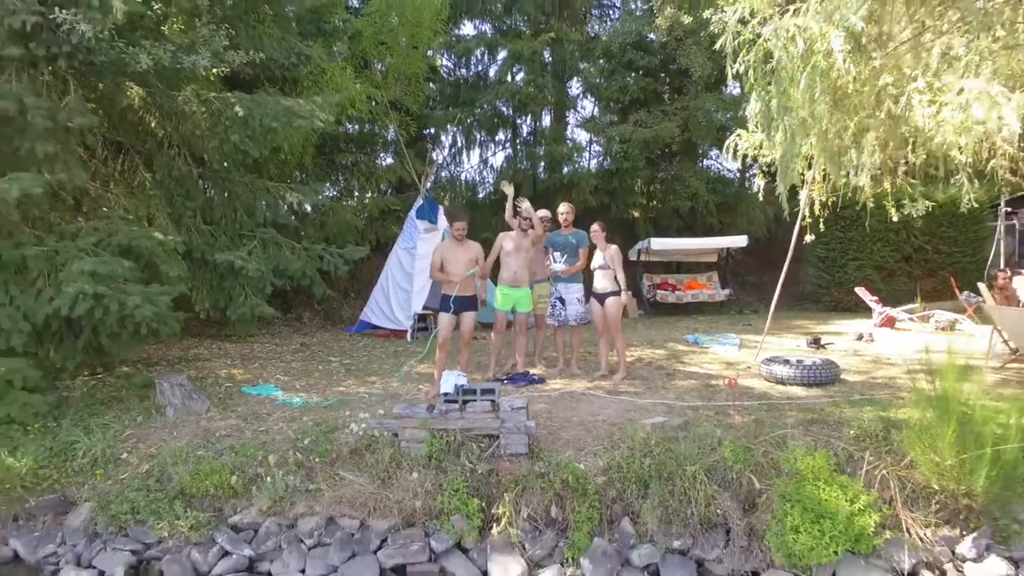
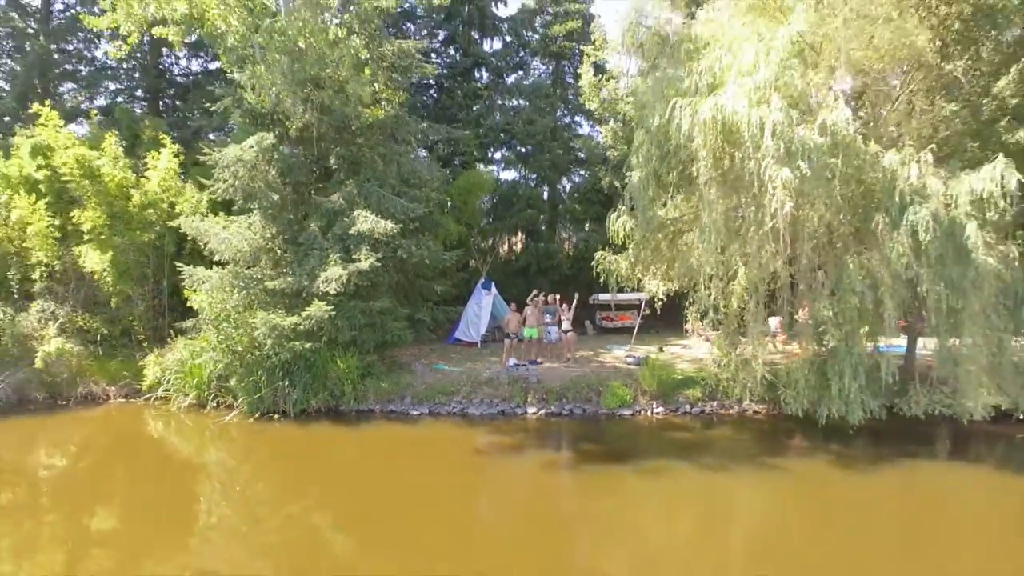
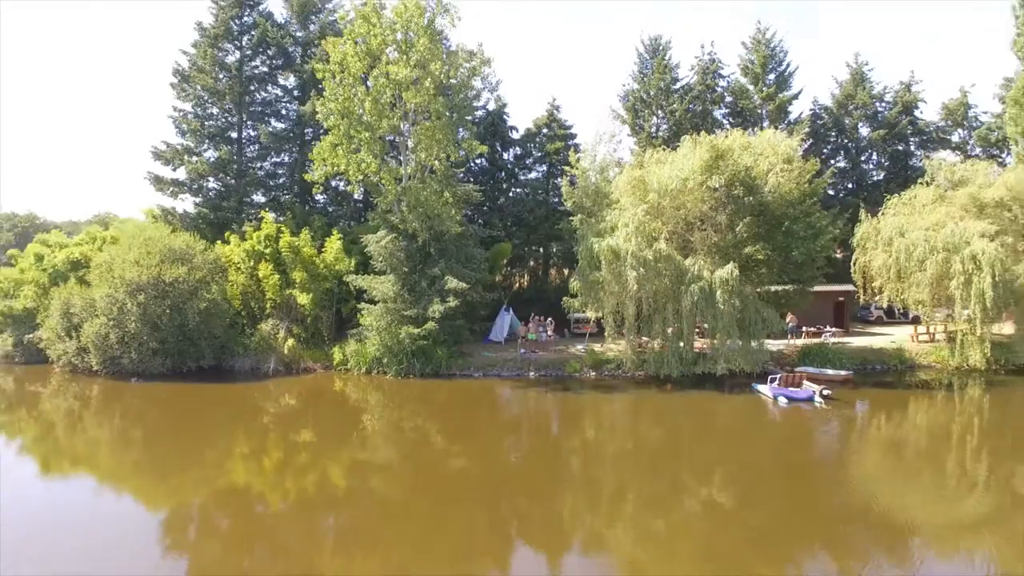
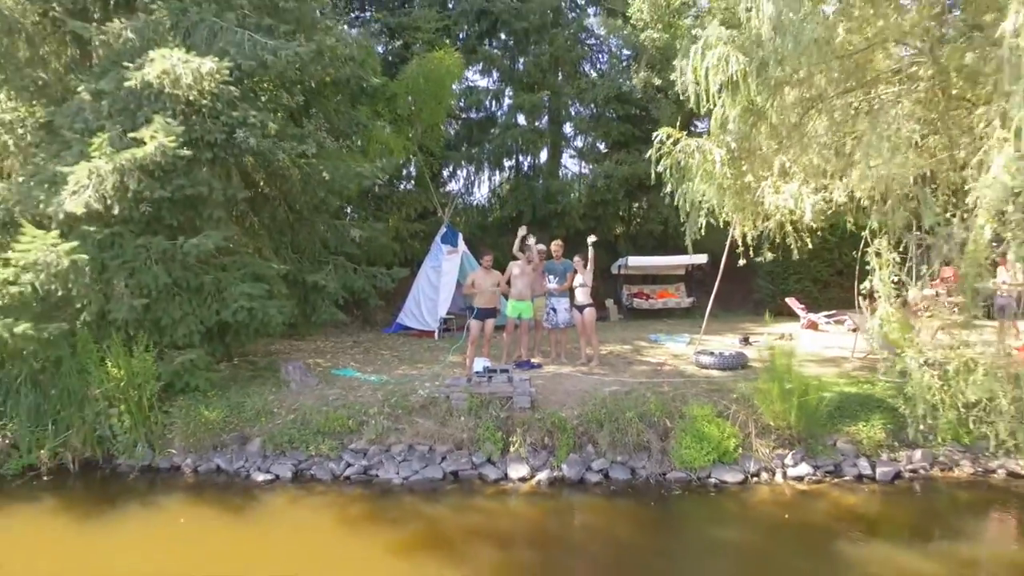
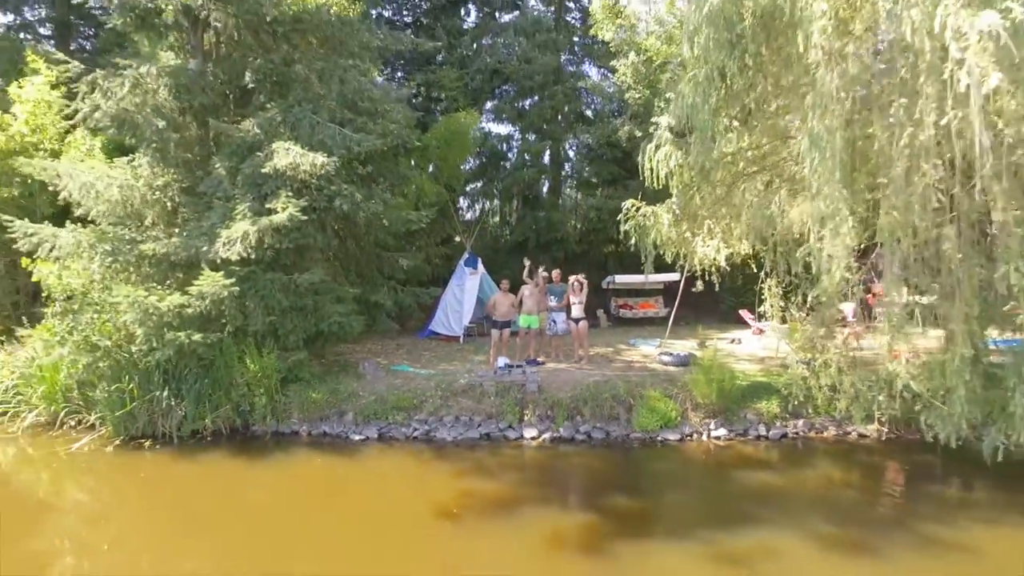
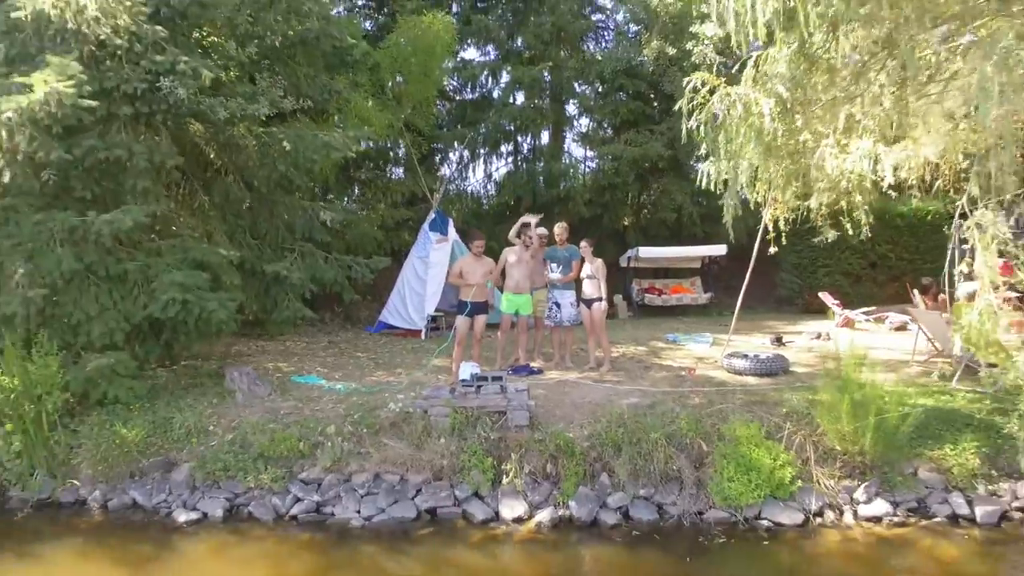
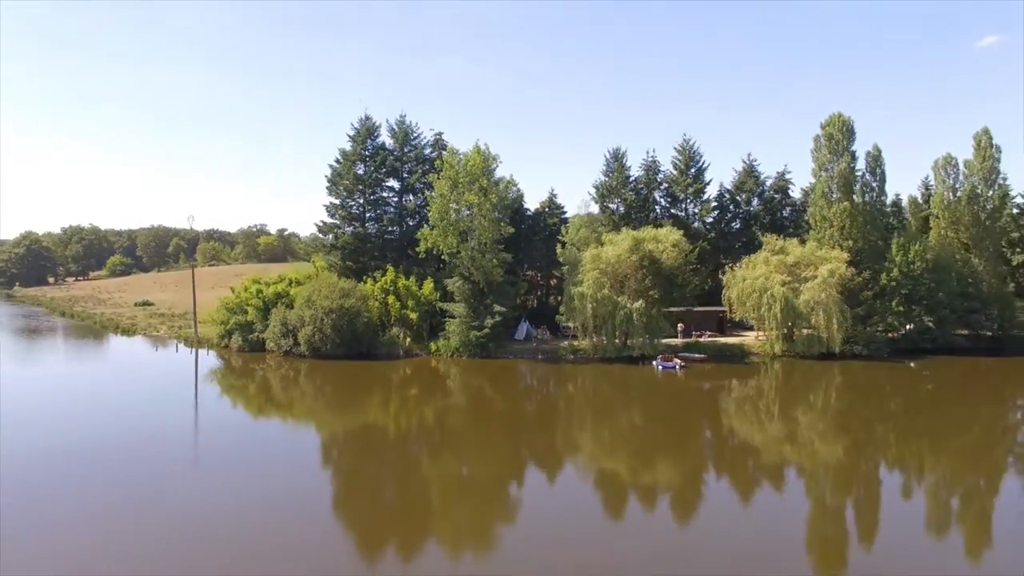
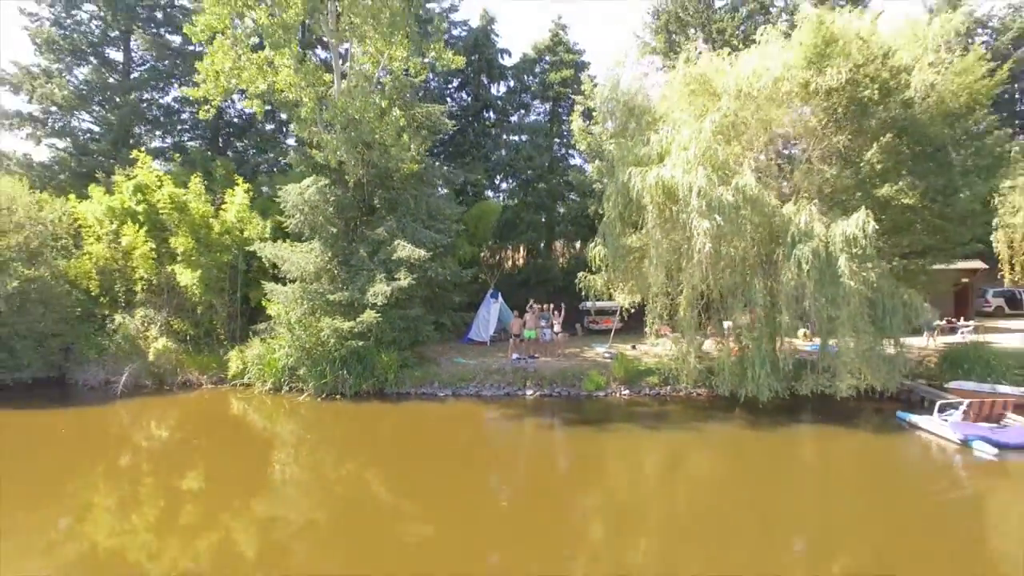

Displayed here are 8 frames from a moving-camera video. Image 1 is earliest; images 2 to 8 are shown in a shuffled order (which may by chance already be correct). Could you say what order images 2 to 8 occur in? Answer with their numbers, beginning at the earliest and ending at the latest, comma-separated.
6, 4, 5, 2, 8, 3, 7
